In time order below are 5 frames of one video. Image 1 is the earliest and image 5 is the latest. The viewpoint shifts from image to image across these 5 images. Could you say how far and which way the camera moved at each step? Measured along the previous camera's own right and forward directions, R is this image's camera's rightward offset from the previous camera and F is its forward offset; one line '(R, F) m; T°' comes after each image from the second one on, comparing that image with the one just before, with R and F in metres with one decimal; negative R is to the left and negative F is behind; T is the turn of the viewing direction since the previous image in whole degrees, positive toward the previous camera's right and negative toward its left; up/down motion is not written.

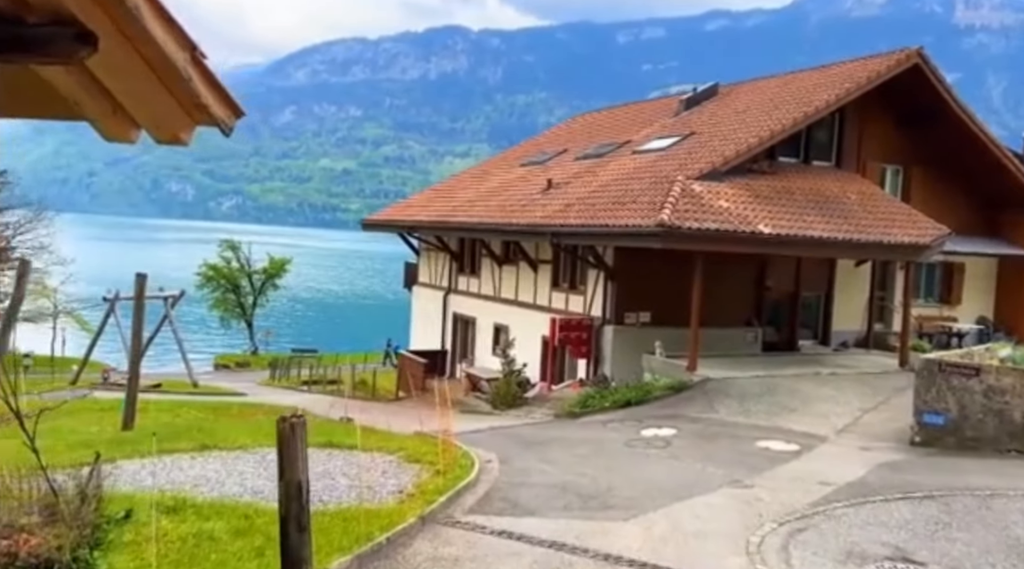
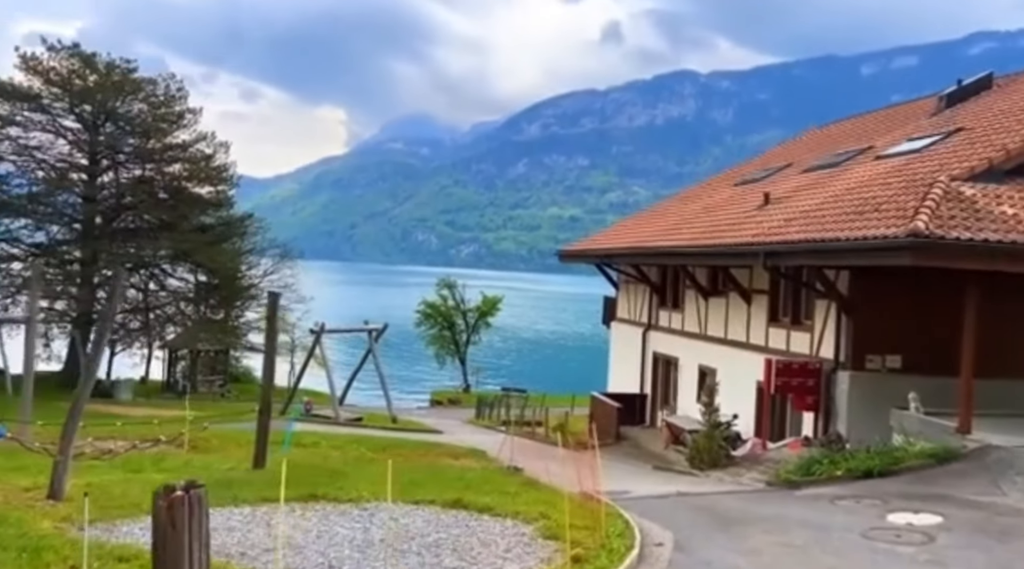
(+0.3, +3.6) m; -12°
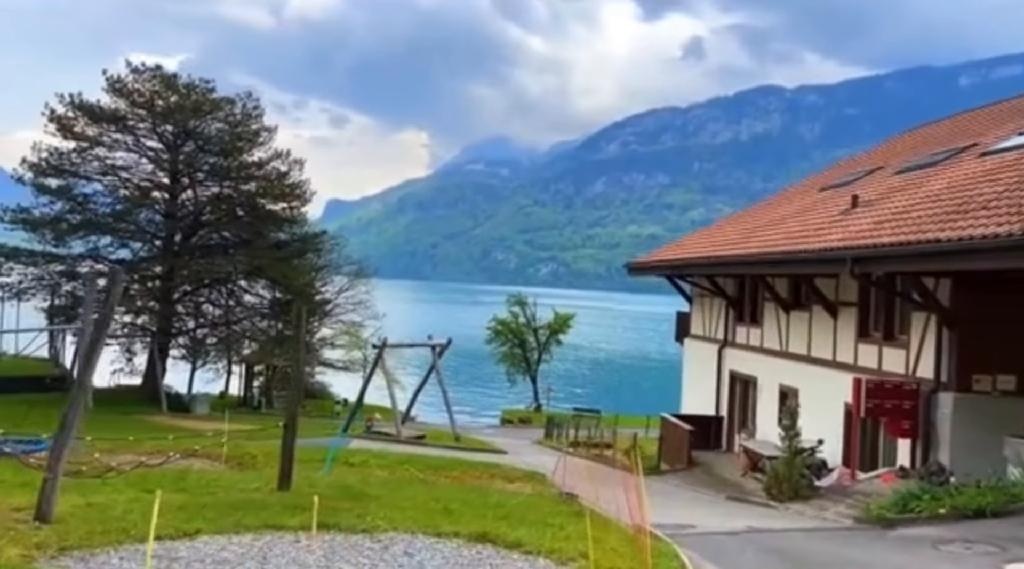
(+0.3, +1.5) m; -4°
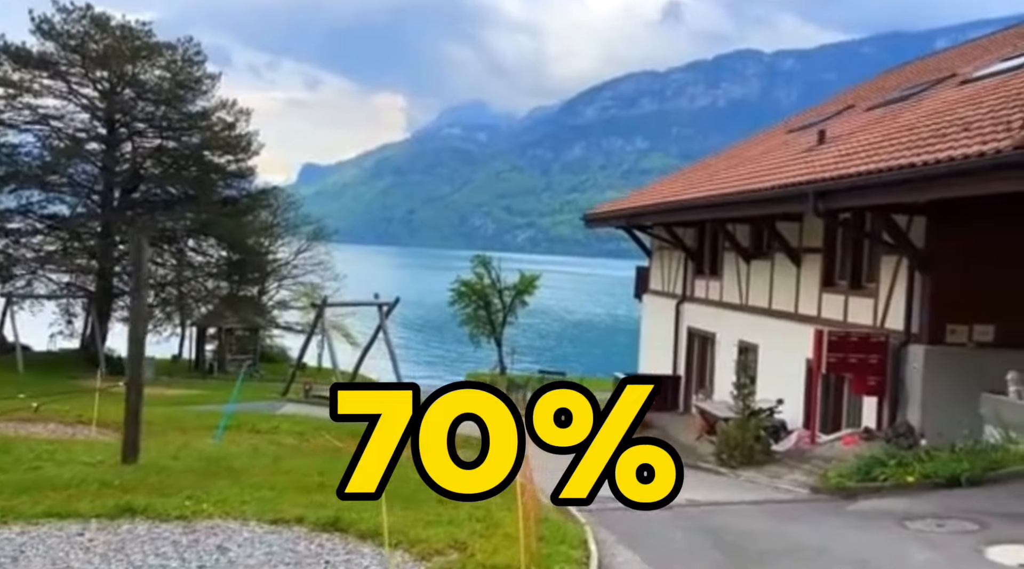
(+0.7, +1.7) m; +1°
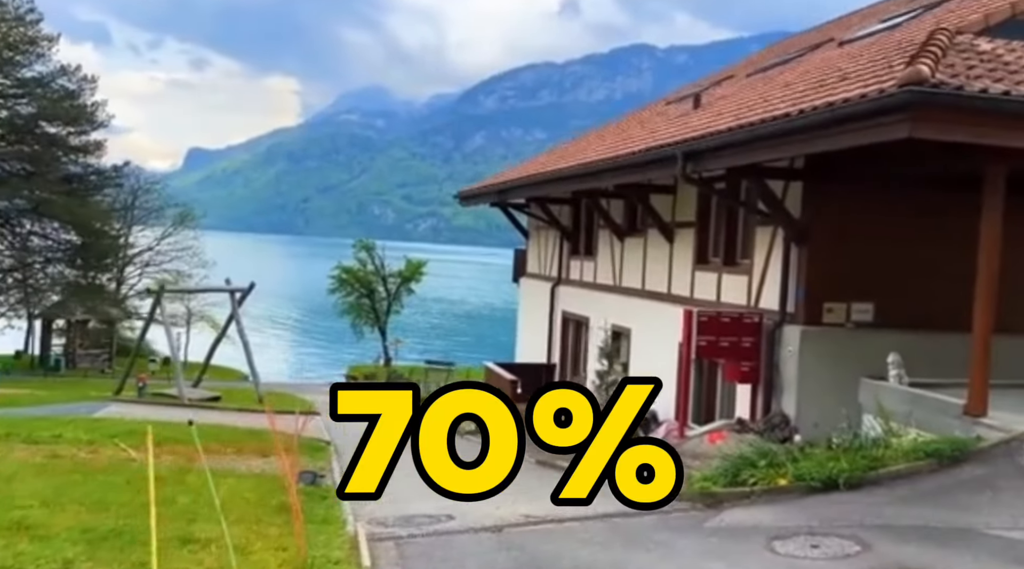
(+0.8, +1.6) m; +5°
